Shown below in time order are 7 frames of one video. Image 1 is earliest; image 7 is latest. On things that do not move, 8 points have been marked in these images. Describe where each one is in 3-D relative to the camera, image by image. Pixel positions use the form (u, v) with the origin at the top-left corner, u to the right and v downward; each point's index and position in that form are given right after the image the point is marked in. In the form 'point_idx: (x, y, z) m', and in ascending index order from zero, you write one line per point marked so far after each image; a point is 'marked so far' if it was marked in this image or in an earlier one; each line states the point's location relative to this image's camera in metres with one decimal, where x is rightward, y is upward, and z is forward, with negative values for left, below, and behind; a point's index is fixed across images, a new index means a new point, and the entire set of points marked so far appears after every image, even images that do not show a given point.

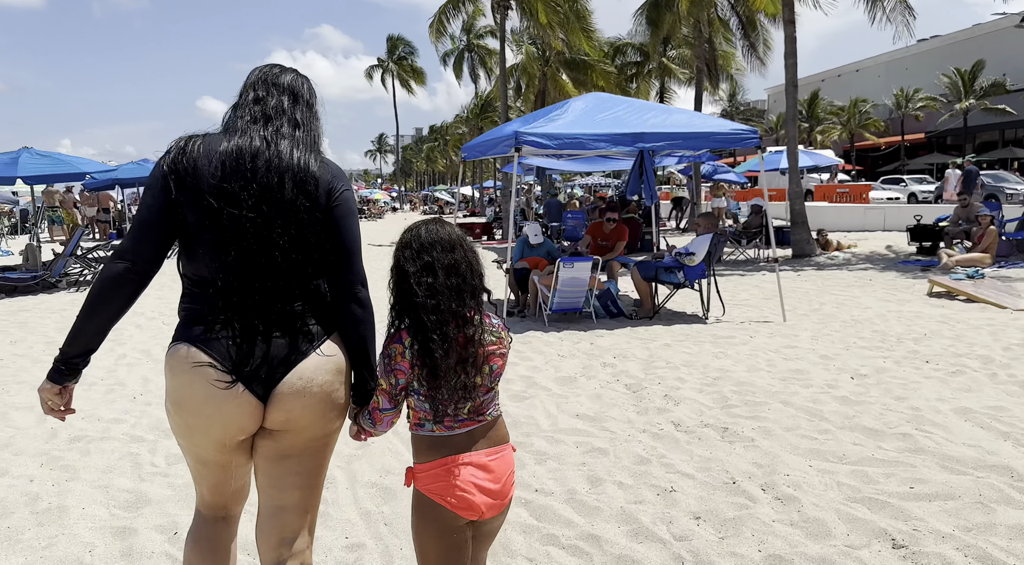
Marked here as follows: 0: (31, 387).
0: (-3.6, -0.8, +5.0) m
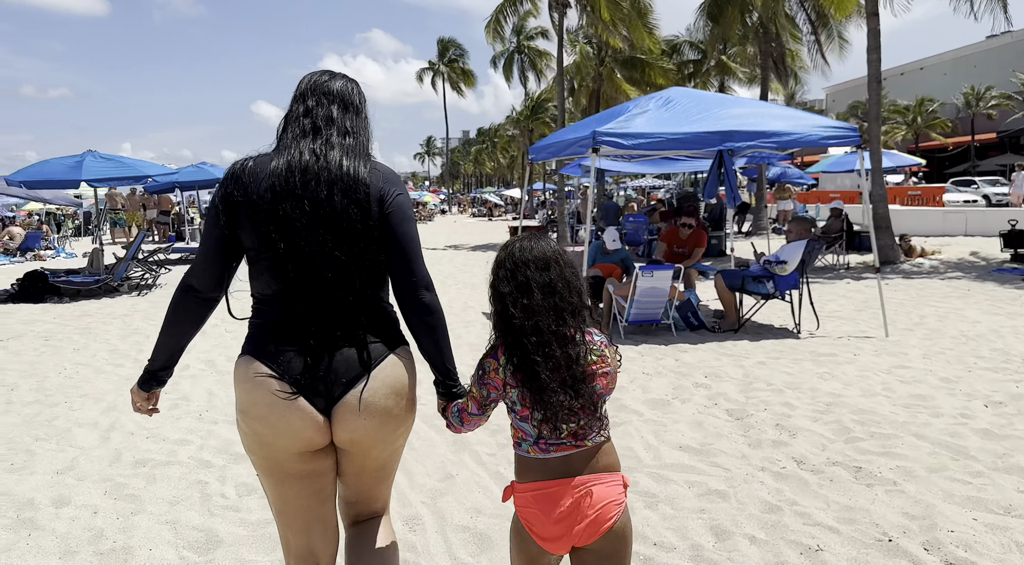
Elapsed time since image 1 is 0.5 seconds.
0: (-3.0, -0.8, +4.8) m
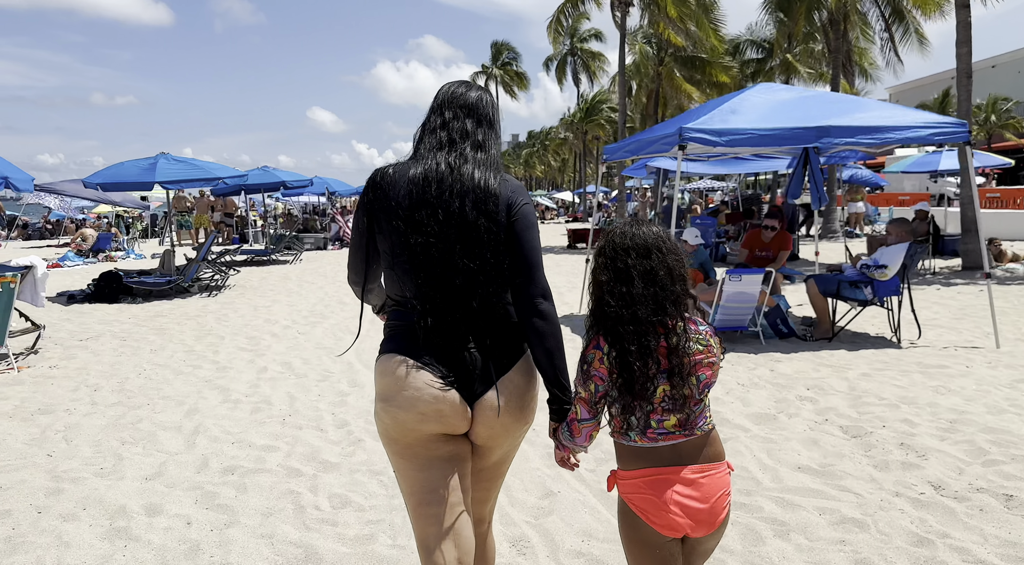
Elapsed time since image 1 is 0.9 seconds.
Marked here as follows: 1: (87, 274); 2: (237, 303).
0: (-2.3, -0.8, +4.7) m
1: (-7.9, +0.1, +12.6) m
2: (-3.6, -0.3, +8.9) m
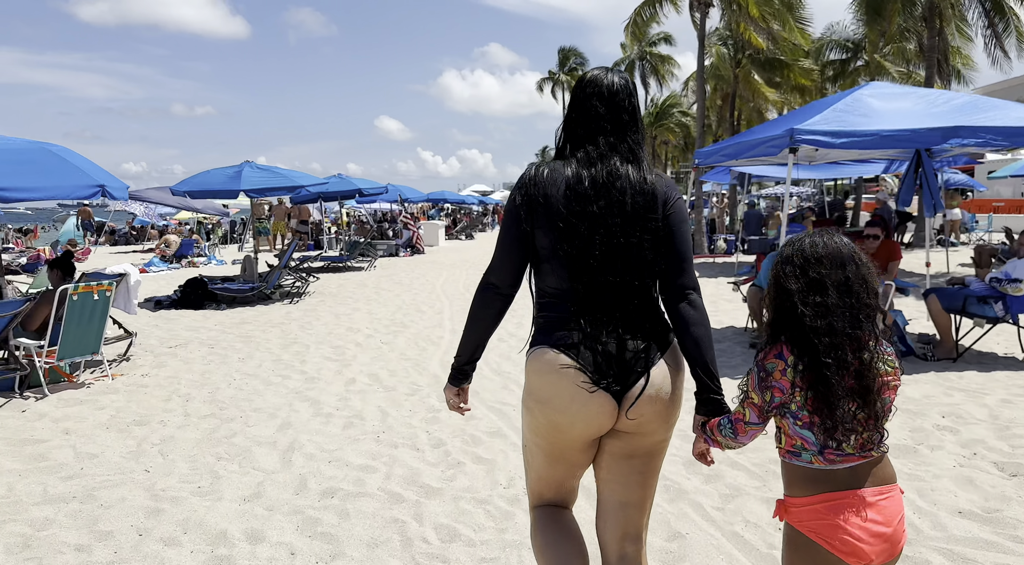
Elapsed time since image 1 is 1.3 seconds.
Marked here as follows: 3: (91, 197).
0: (-1.6, -0.9, +4.6) m
1: (-6.5, 0.0, +12.9) m
2: (-2.6, -0.4, +8.9) m
3: (-3.4, +0.7, +5.5) m
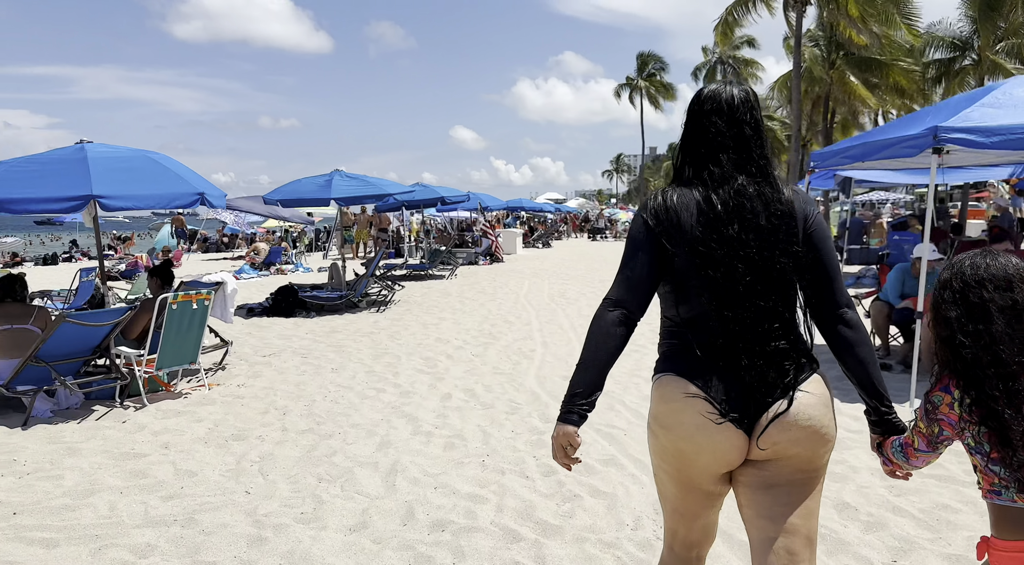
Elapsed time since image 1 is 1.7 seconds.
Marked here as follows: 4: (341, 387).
0: (-0.9, -1.0, +4.3) m
1: (-4.9, -0.1, +13.2) m
2: (-1.4, -0.5, +8.8) m
3: (-2.6, +0.6, +5.4) m
4: (-1.4, -0.8, +5.4) m
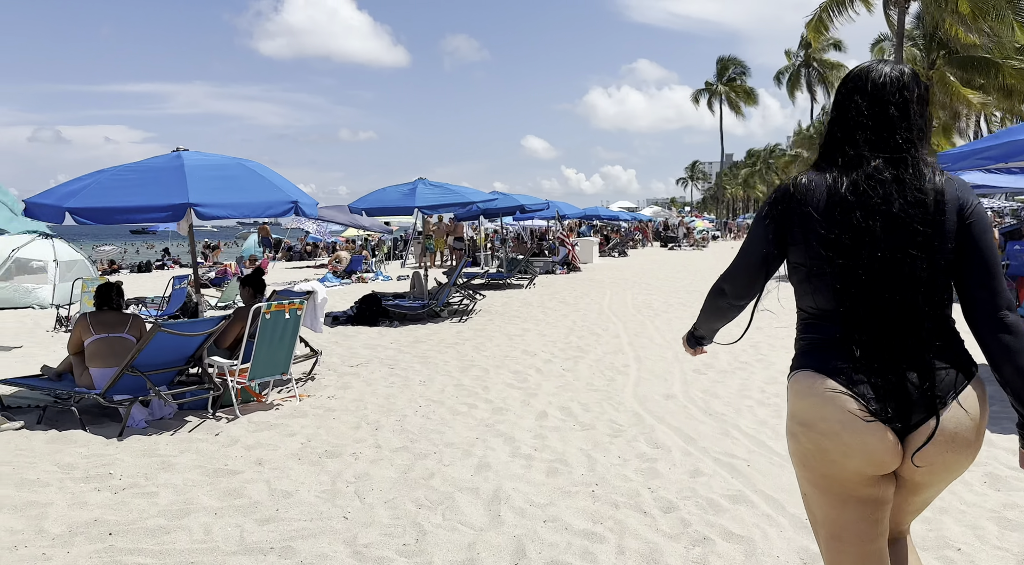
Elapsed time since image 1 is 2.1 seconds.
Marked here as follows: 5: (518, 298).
0: (-0.3, -1.0, +4.1) m
1: (-3.3, -0.3, +13.3) m
2: (-0.3, -0.6, +8.5) m
3: (-1.8, +0.5, +5.3) m
4: (-0.6, -0.9, +5.2) m
5: (+0.1, -0.3, +12.1) m
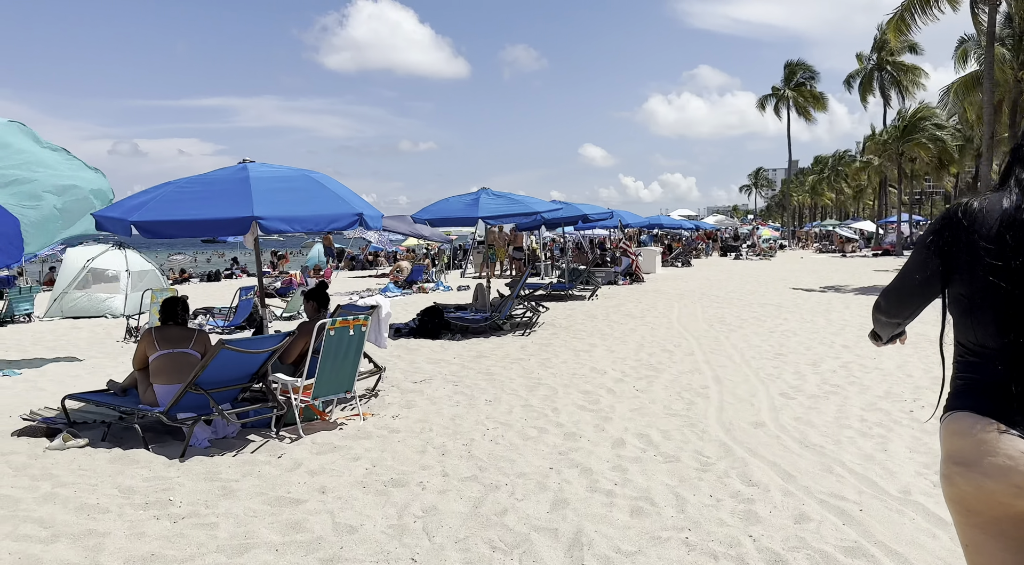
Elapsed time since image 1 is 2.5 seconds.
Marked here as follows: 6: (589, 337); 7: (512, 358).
0: (+0.1, -1.1, +3.7) m
1: (-2.1, -0.5, +13.2) m
2: (+0.5, -0.8, +8.2) m
3: (-1.3, +0.4, +5.2) m
4: (-0.1, -1.0, +4.9) m
5: (+1.2, -0.5, +11.7) m
6: (+1.0, -0.7, +8.9) m
7: (0.0, -0.8, +7.6) m
